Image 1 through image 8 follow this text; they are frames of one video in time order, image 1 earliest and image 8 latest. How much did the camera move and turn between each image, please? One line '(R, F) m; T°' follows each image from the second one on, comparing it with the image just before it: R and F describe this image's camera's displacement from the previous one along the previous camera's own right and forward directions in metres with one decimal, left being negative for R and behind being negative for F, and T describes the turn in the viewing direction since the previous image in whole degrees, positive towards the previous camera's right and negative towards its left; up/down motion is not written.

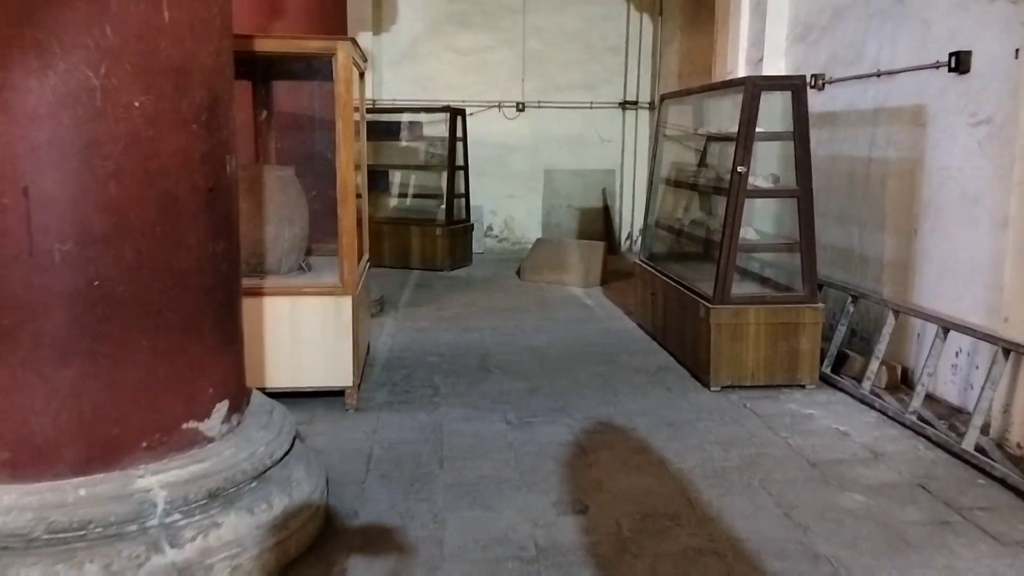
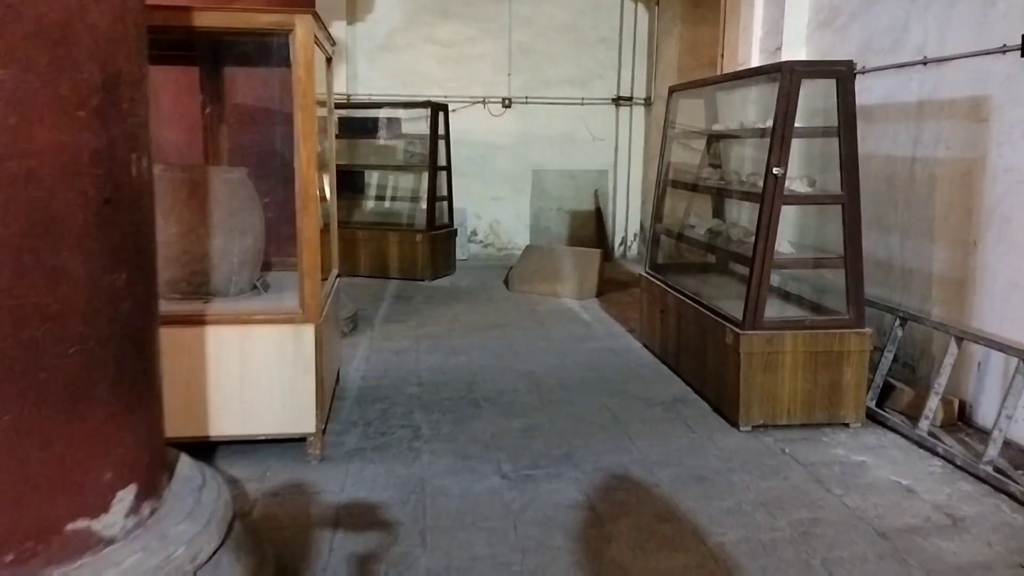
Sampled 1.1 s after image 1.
(-0.1, +0.6) m; +1°
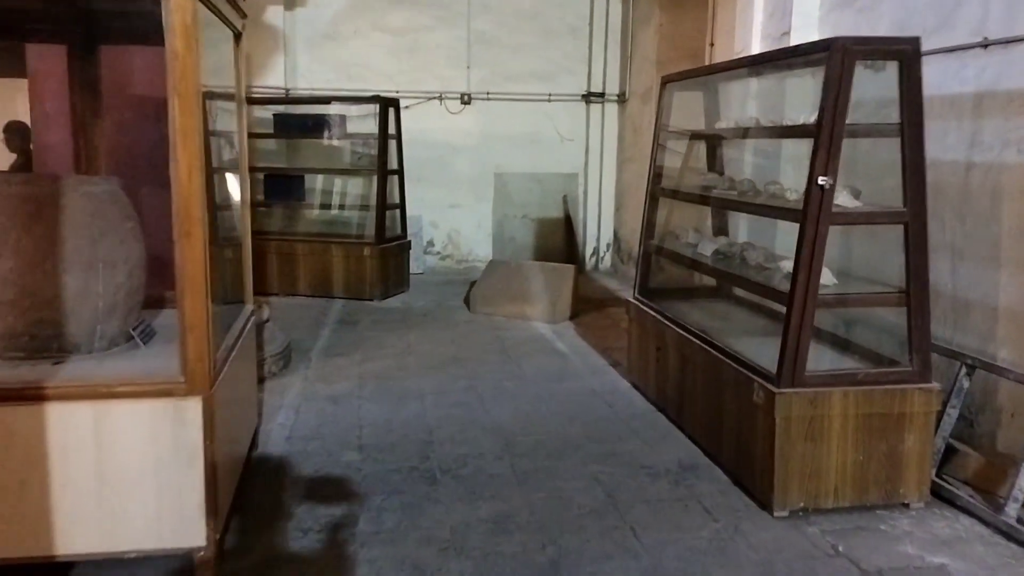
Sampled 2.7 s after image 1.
(0.0, +0.8) m; +3°
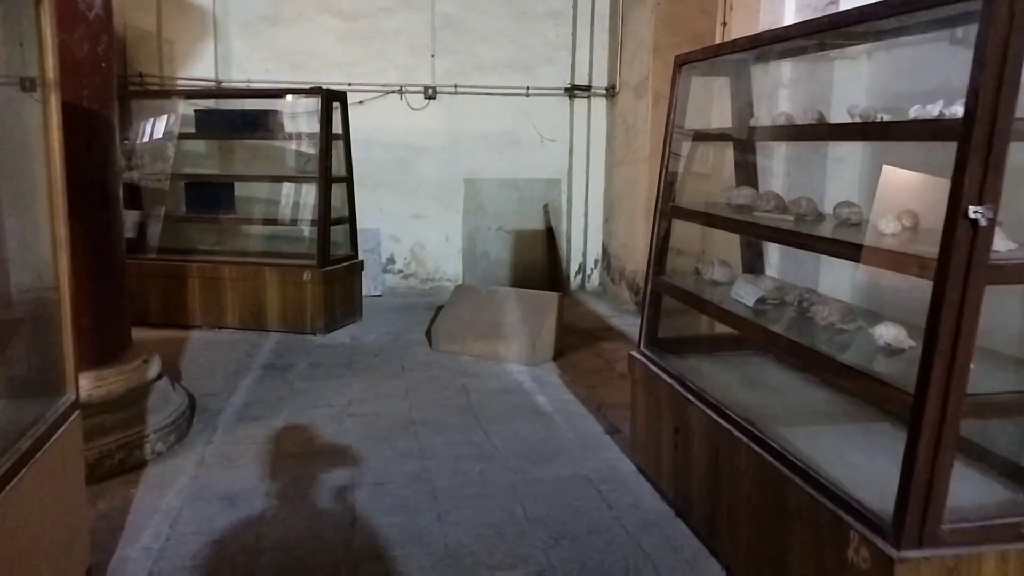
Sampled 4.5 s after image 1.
(+0.1, +1.0) m; +1°
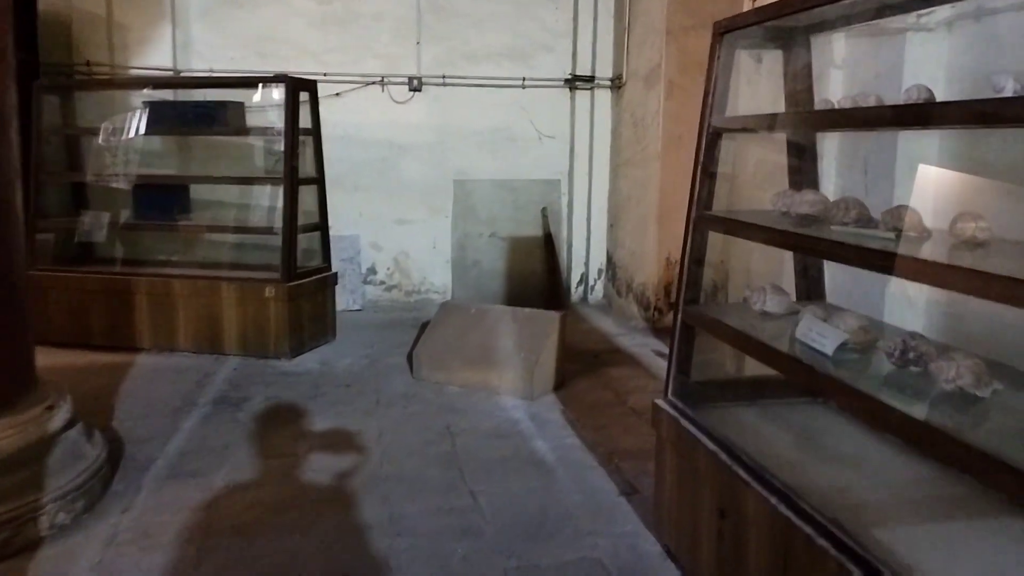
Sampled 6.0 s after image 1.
(0.0, +0.6) m; 0°
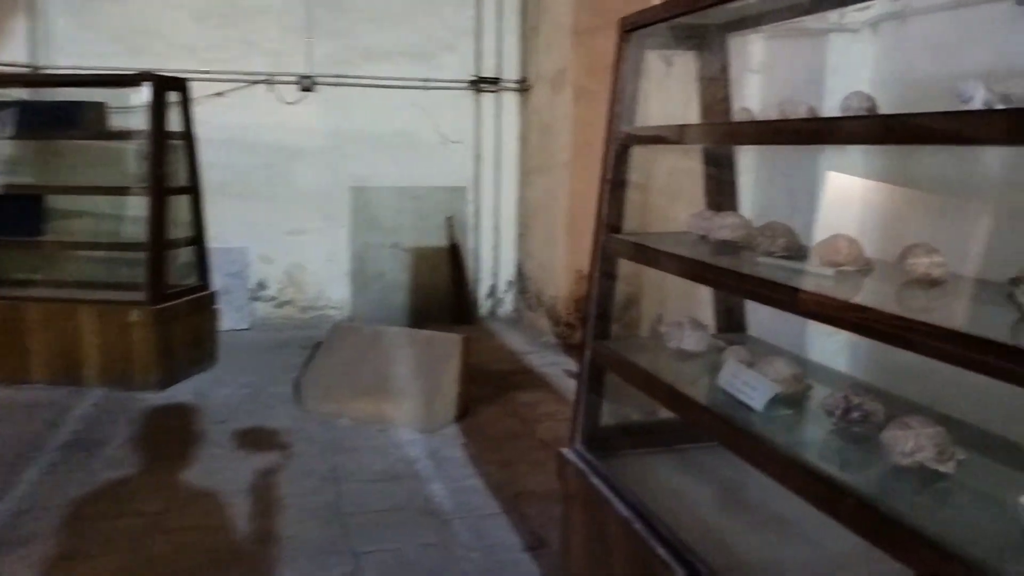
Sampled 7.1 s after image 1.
(+0.1, +0.3) m; +6°
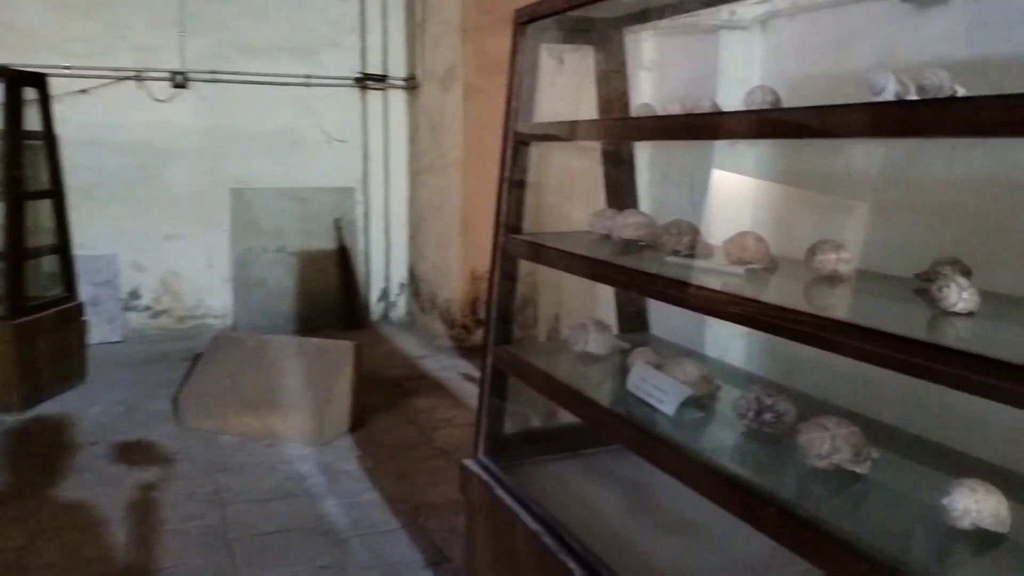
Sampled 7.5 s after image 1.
(0.0, +0.1) m; +7°
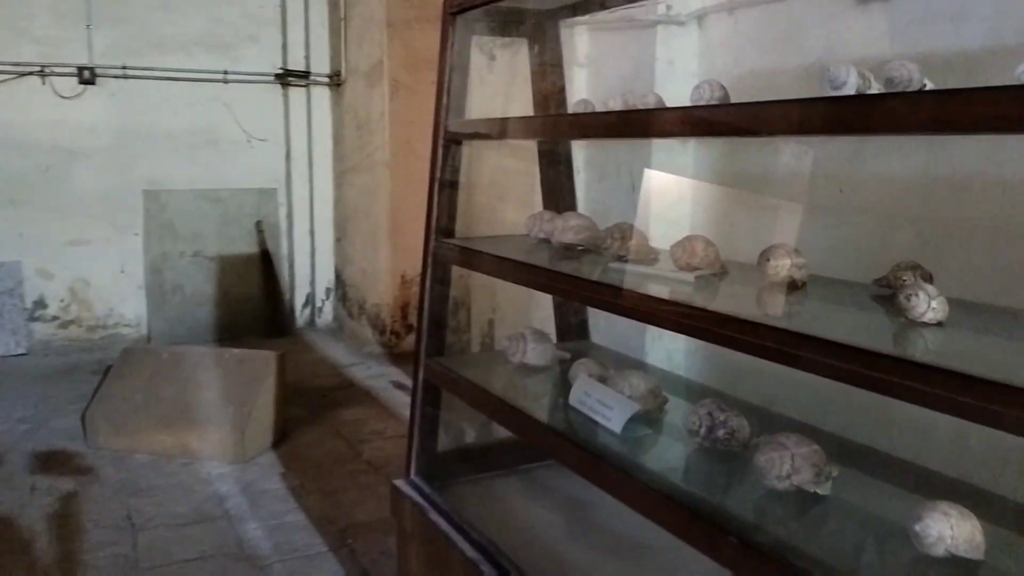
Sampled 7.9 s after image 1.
(0.0, +0.1) m; +5°
